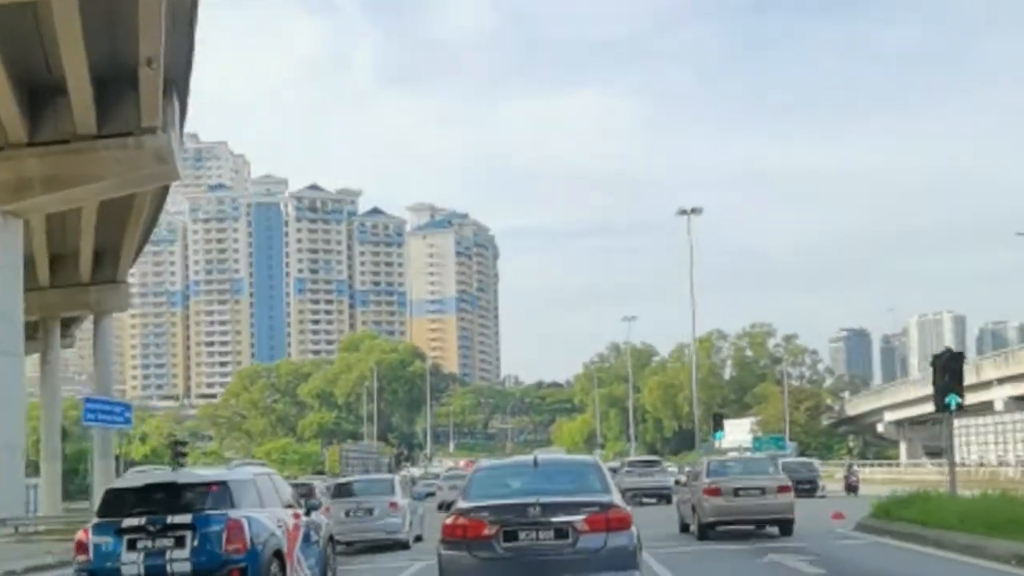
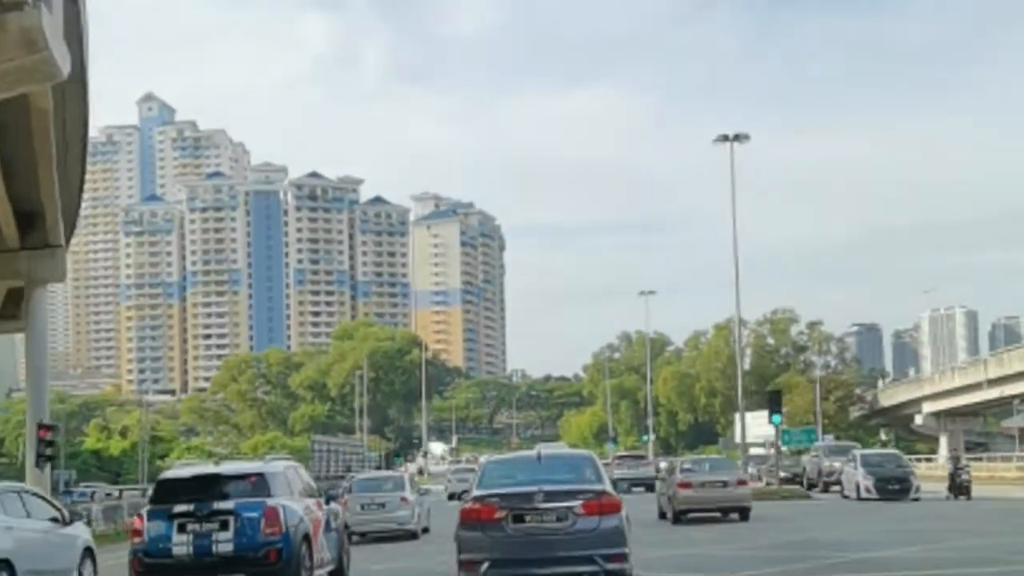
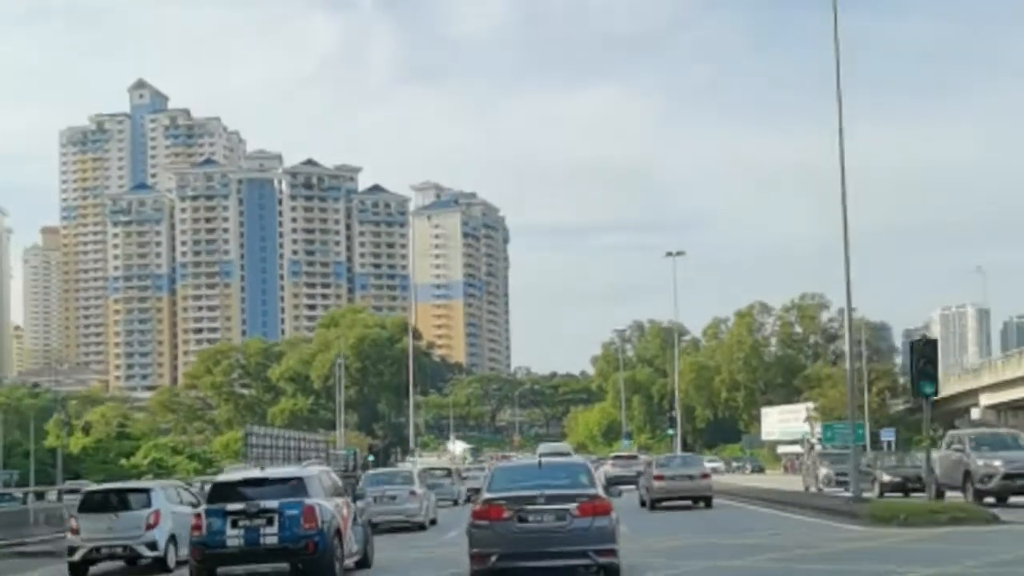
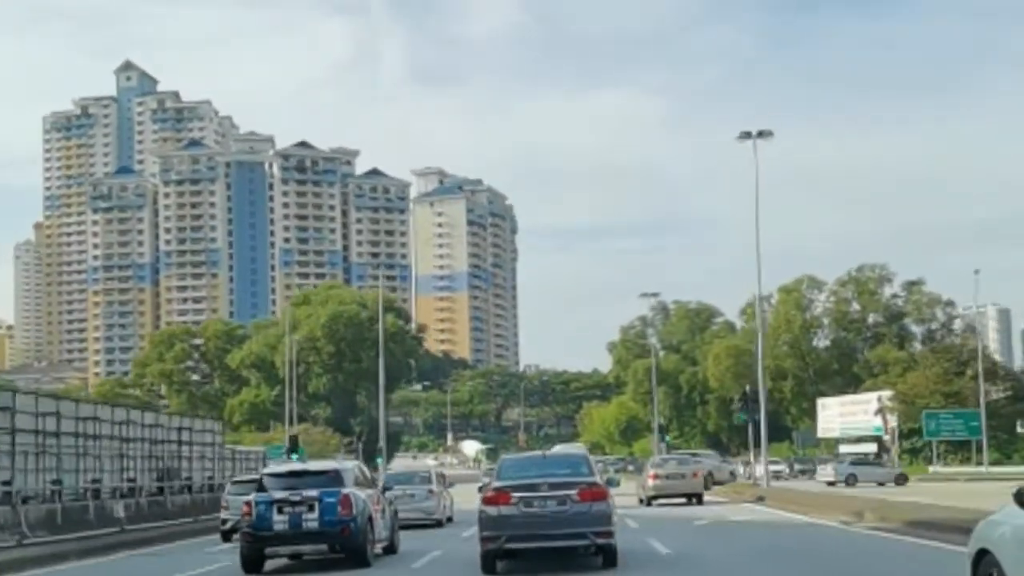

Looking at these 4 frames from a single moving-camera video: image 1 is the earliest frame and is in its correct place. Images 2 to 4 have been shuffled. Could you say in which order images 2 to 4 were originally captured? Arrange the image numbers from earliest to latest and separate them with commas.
2, 3, 4
